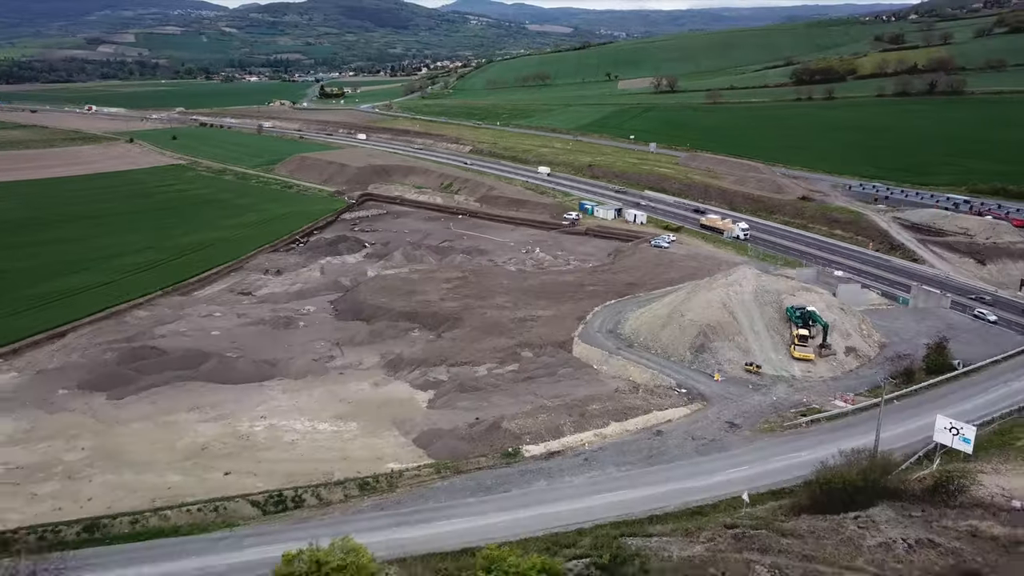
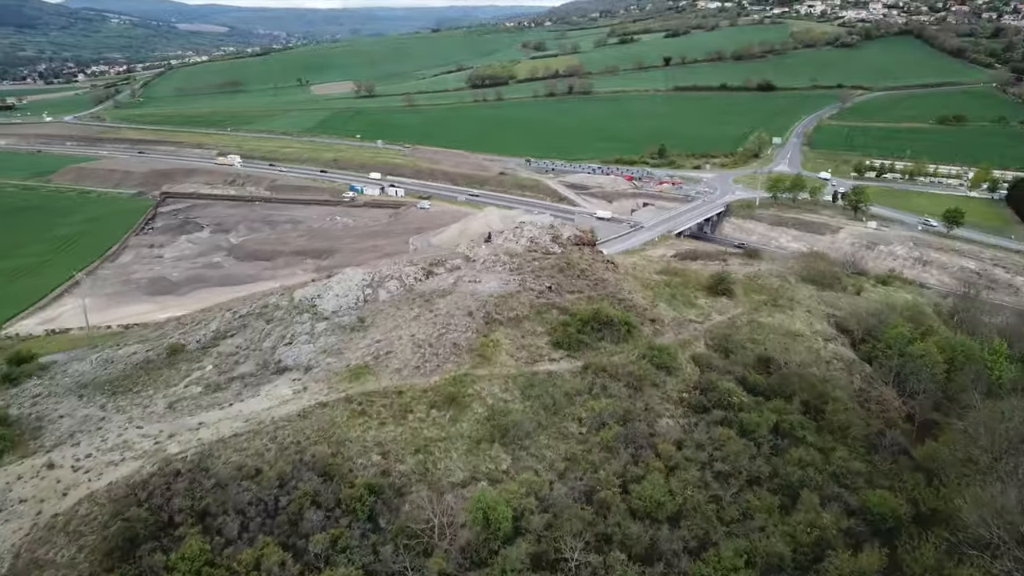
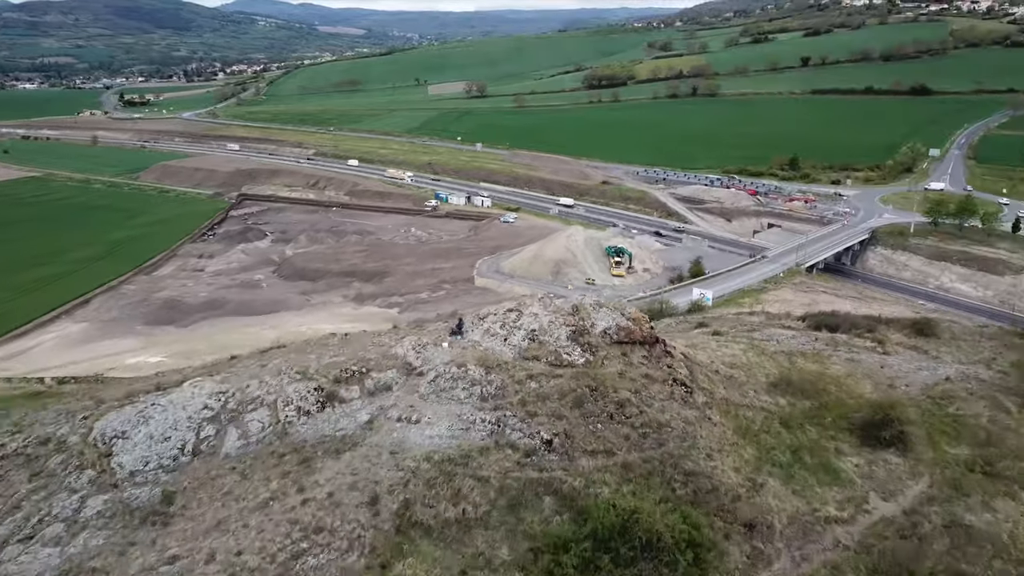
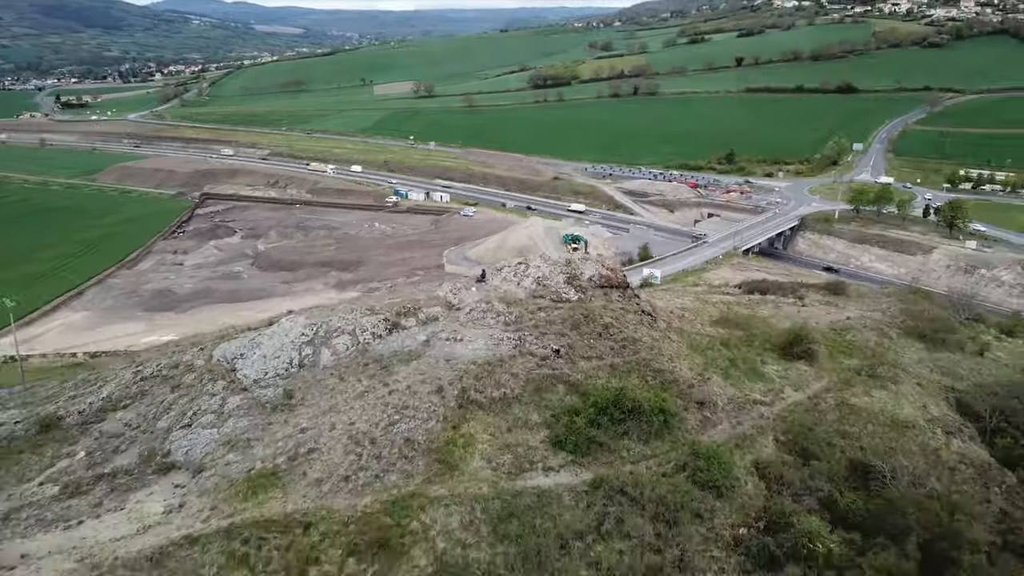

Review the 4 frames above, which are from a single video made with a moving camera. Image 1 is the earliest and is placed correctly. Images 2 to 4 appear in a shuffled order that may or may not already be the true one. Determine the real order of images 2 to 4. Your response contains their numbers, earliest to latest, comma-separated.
3, 4, 2
